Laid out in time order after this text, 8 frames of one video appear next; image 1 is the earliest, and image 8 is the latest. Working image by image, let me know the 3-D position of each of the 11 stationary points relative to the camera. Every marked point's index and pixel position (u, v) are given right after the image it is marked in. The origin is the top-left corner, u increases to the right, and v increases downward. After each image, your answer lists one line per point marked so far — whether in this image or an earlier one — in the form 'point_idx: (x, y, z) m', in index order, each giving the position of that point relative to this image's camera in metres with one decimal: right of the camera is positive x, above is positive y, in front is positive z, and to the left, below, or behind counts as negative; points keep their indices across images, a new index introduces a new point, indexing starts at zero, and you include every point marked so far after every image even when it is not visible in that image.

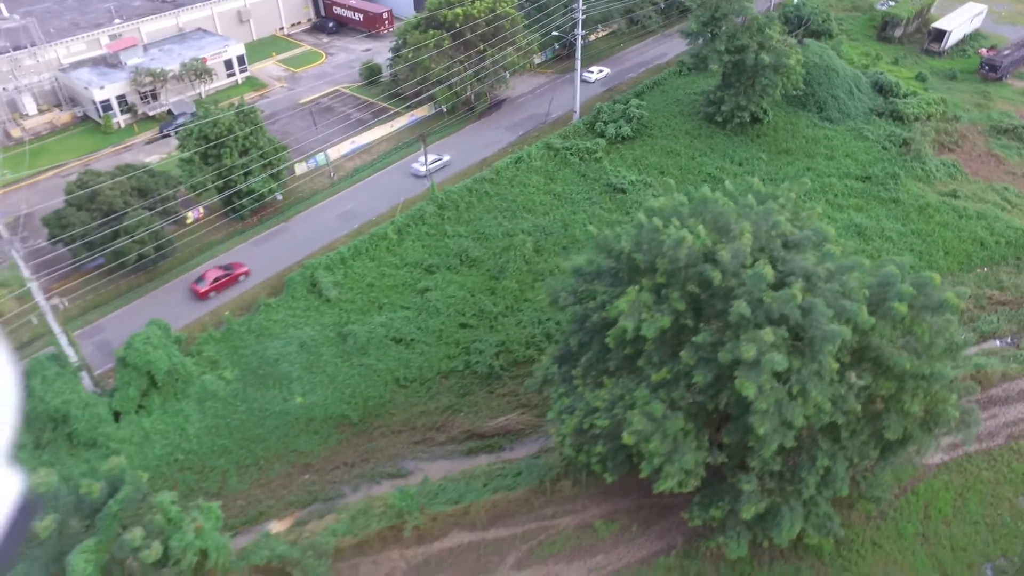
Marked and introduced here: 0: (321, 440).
0: (-4.7, -3.8, +17.1) m
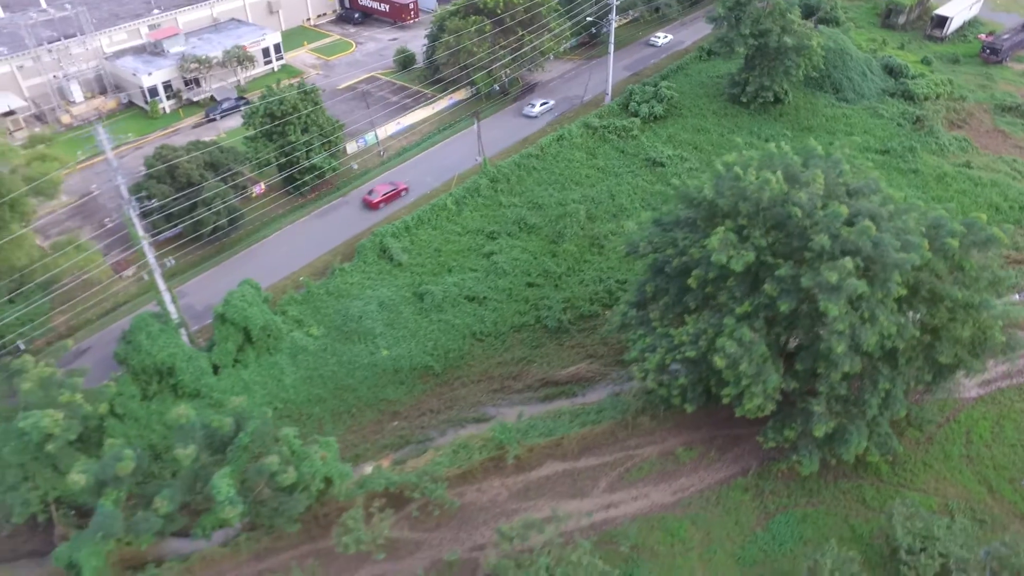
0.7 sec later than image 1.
0: (-2.8, -2.7, +18.4) m
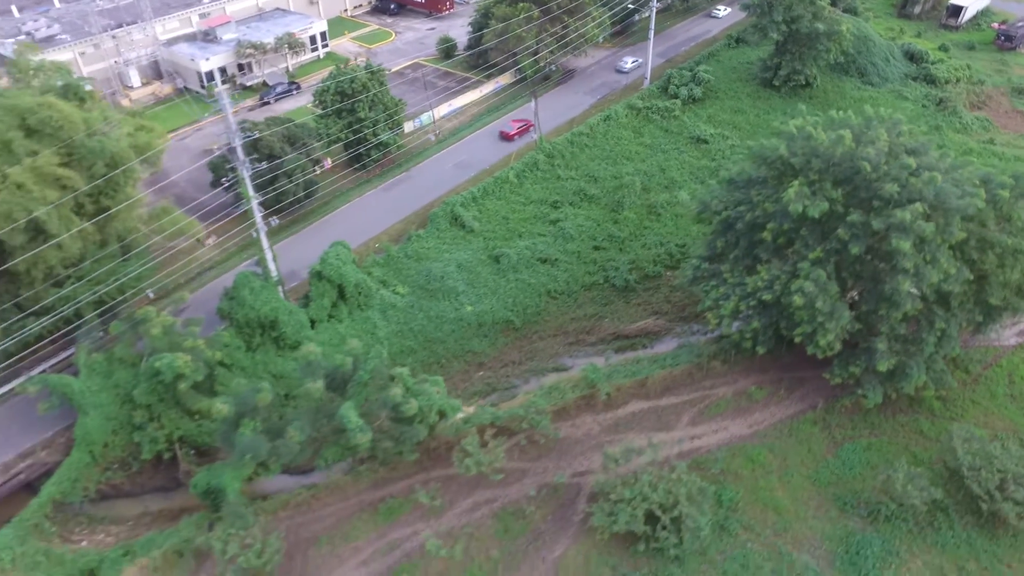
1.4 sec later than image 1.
0: (-0.6, -1.5, +19.8) m
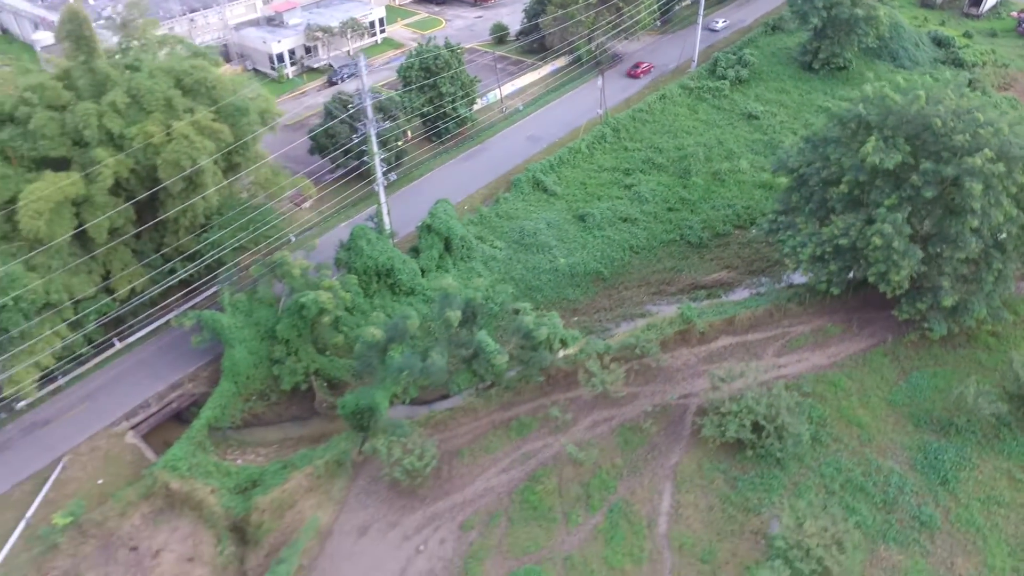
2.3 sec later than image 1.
0: (+2.2, -0.1, +21.7) m
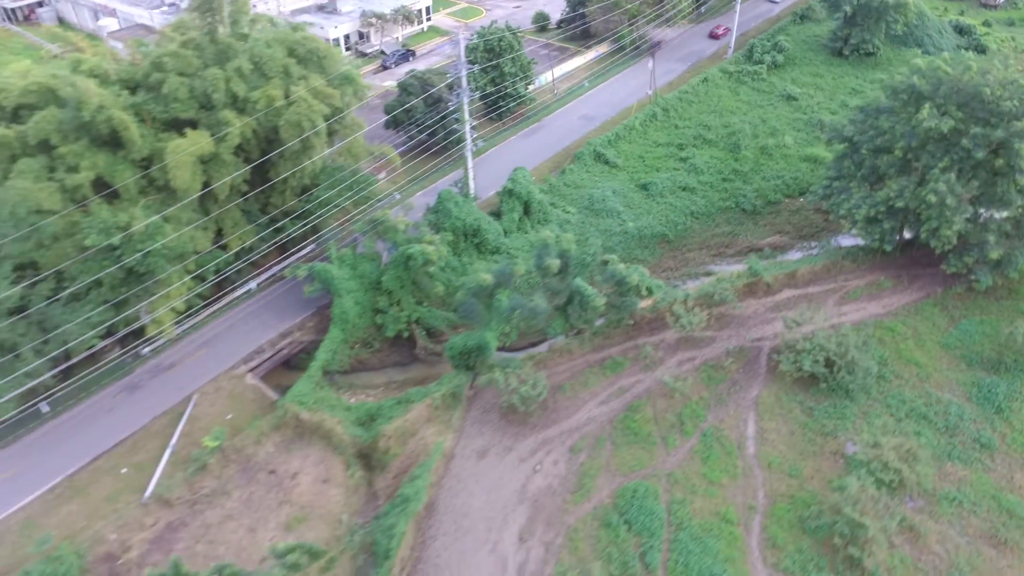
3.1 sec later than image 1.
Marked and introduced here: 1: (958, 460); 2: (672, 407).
0: (+4.7, +1.2, +23.5) m
1: (+11.0, -4.2, +17.1) m
2: (+4.2, -3.1, +18.1) m
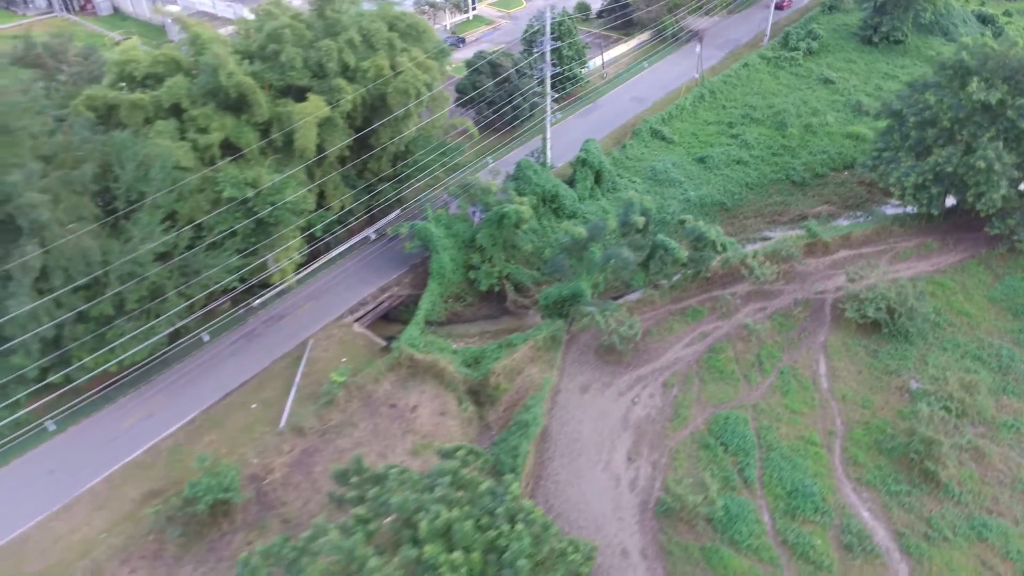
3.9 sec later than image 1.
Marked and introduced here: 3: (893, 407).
0: (+7.2, +2.5, +25.3) m
1: (+13.6, -2.9, +18.9) m
2: (+6.8, -1.8, +19.9) m
3: (+10.2, -3.2, +18.5) m
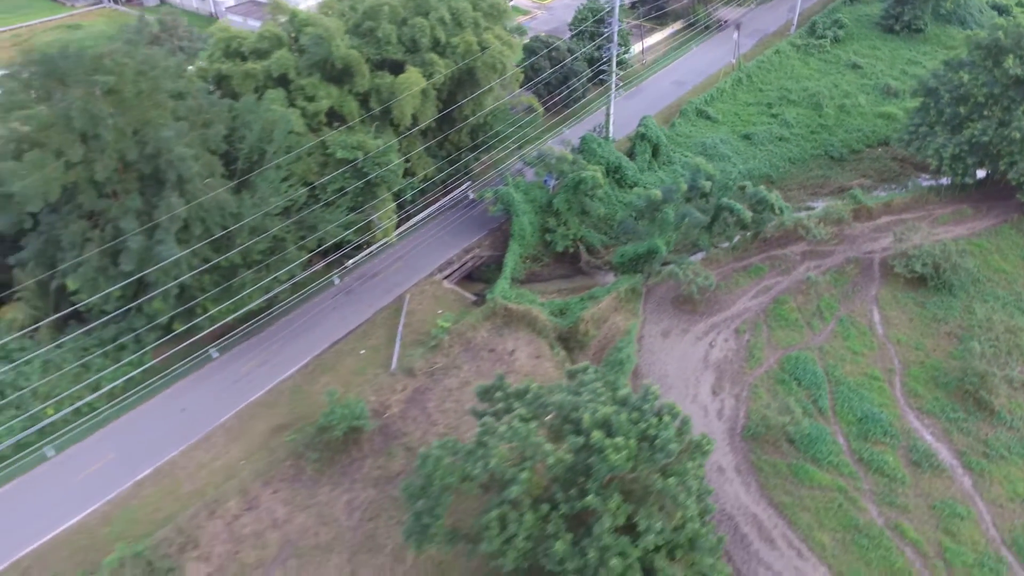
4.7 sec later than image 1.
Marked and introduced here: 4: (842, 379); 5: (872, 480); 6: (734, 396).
0: (+9.7, +3.9, +27.2) m
1: (+16.2, -1.5, +20.9) m
2: (+9.4, -0.4, +21.8) m
3: (+12.7, -1.8, +20.5) m
4: (+9.3, -2.6, +19.5) m
5: (+8.9, -4.7, +17.1) m
6: (+6.0, -2.9, +18.9) m
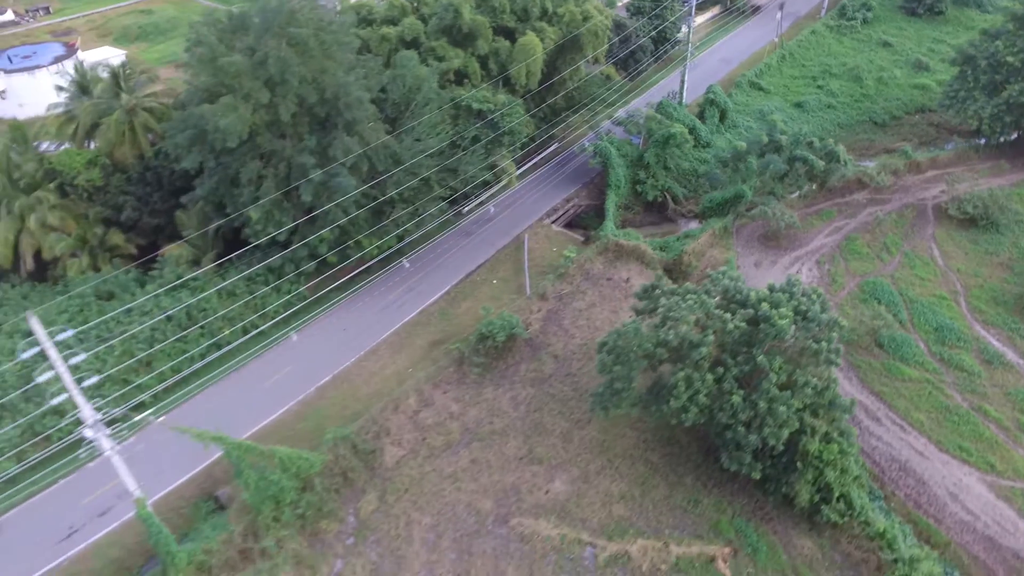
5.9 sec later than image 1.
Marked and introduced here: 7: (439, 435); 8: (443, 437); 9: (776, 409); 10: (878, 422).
0: (+13.2, +6.0, +30.3) m
1: (+20.0, +0.8, +24.1) m
2: (+13.1, +1.8, +24.9) m
3: (+16.5, +0.4, +23.6) m
4: (+13.1, -0.3, +22.5) m
5: (+12.8, -2.5, +20.1) m
6: (+9.9, -0.8, +21.8) m
7: (-2.0, -3.9, +18.5) m
8: (-1.9, -4.0, +18.5) m
9: (+5.7, -2.6, +15.0) m
10: (+9.8, -3.6, +18.7) m
